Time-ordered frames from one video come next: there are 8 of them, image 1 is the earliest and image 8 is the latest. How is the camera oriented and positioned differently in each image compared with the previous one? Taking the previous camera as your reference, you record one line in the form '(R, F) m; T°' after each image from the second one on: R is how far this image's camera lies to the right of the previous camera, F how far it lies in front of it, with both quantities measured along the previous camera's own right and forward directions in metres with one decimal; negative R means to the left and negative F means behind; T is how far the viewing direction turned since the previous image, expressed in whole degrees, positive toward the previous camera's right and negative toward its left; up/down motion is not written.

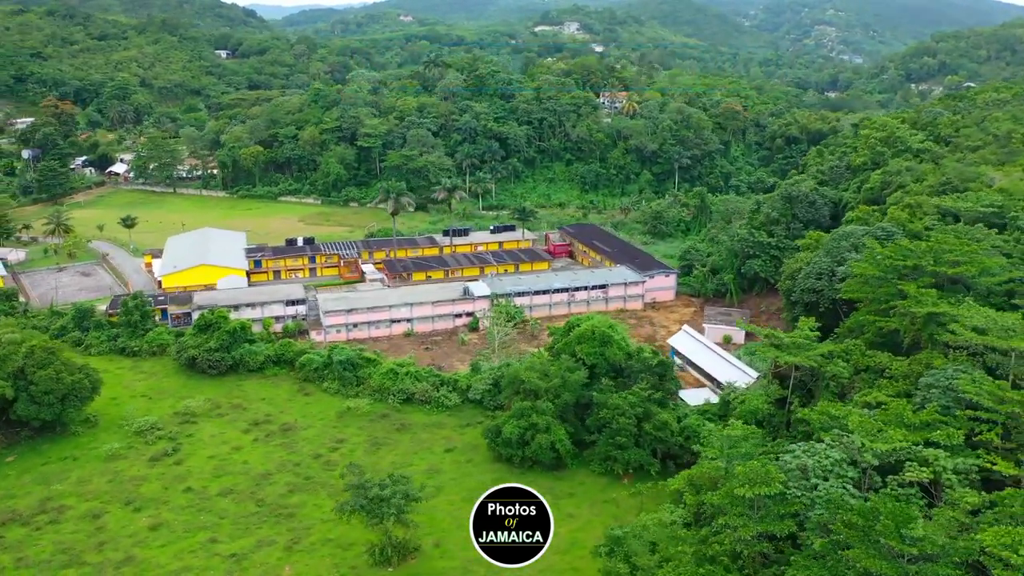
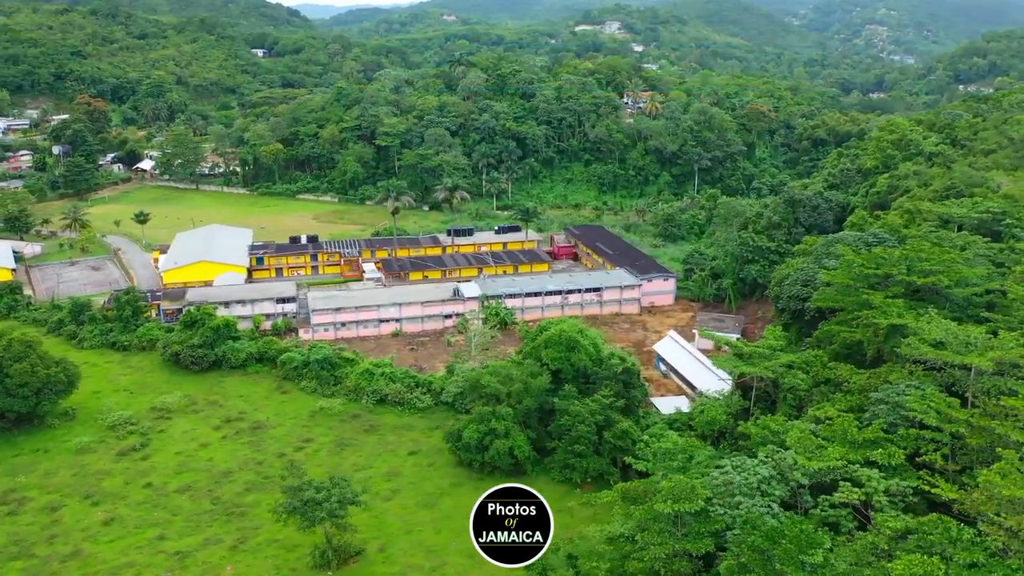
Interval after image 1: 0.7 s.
(+2.6, +0.5) m; -3°
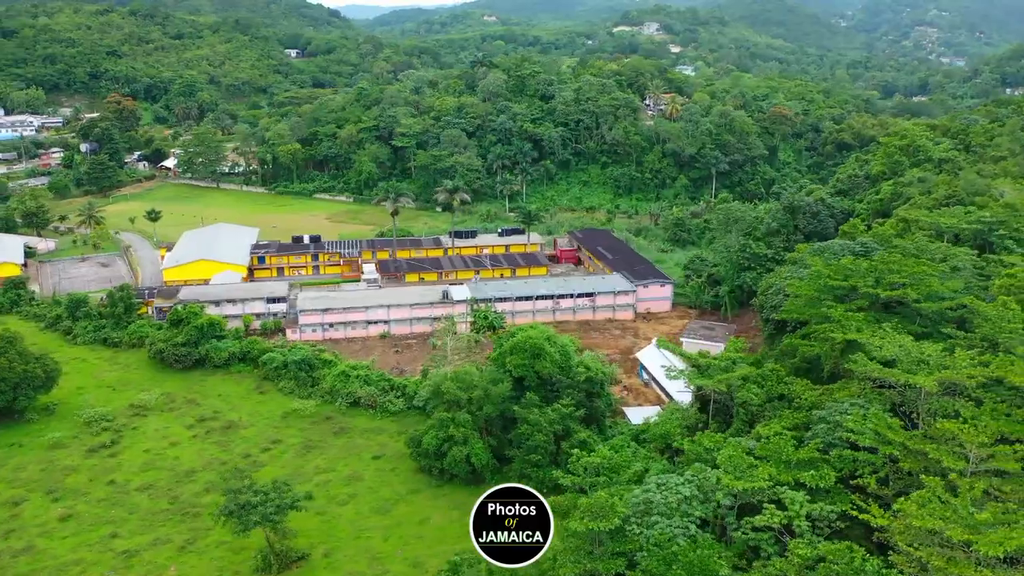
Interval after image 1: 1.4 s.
(+2.4, +0.4) m; -3°
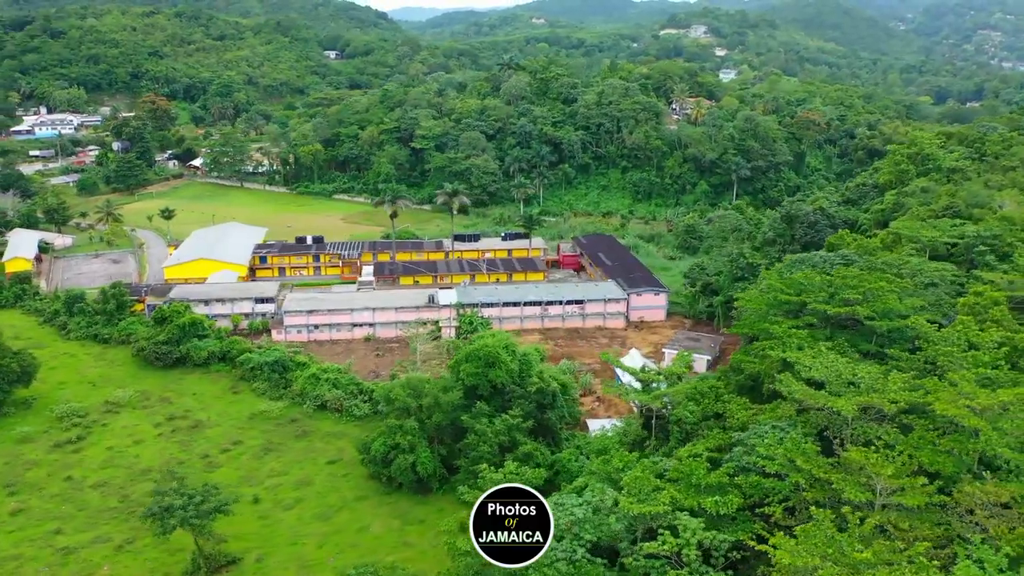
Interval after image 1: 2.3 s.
(+2.9, +0.6) m; -4°
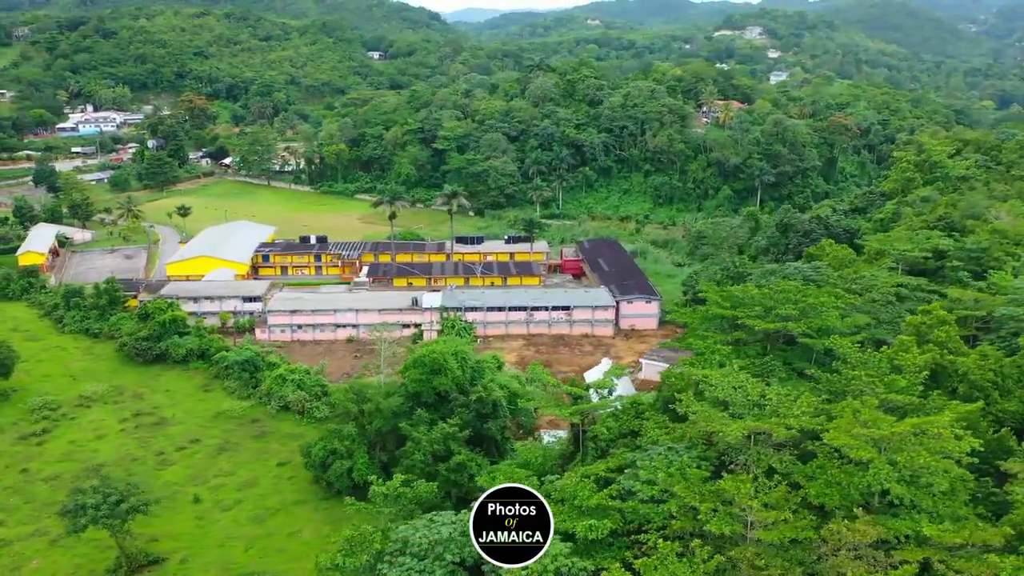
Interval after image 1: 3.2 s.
(+3.3, +0.7) m; -4°
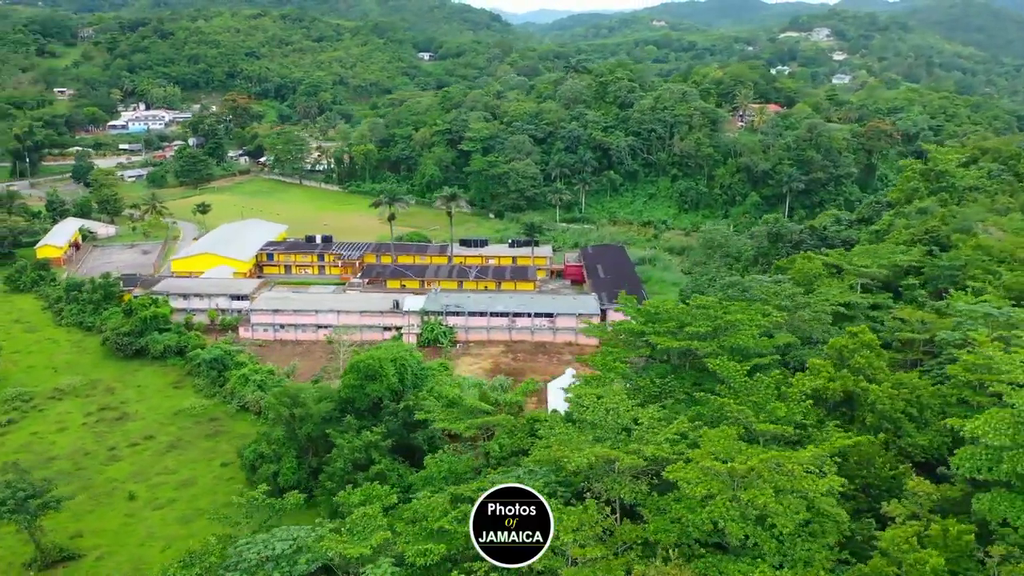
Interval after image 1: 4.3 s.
(+3.8, +0.9) m; -5°
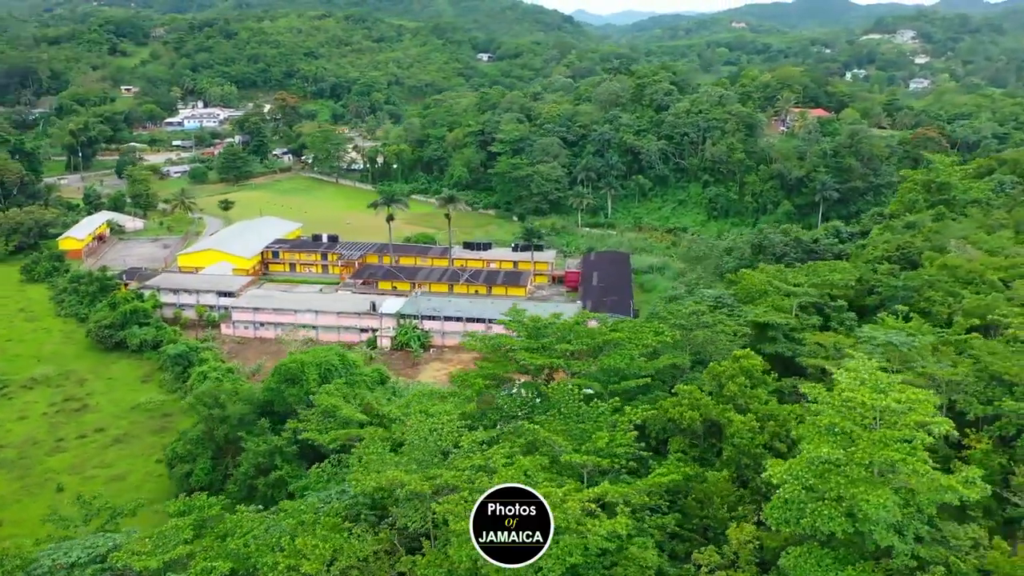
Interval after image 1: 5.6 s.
(+4.5, +1.1) m; -6°
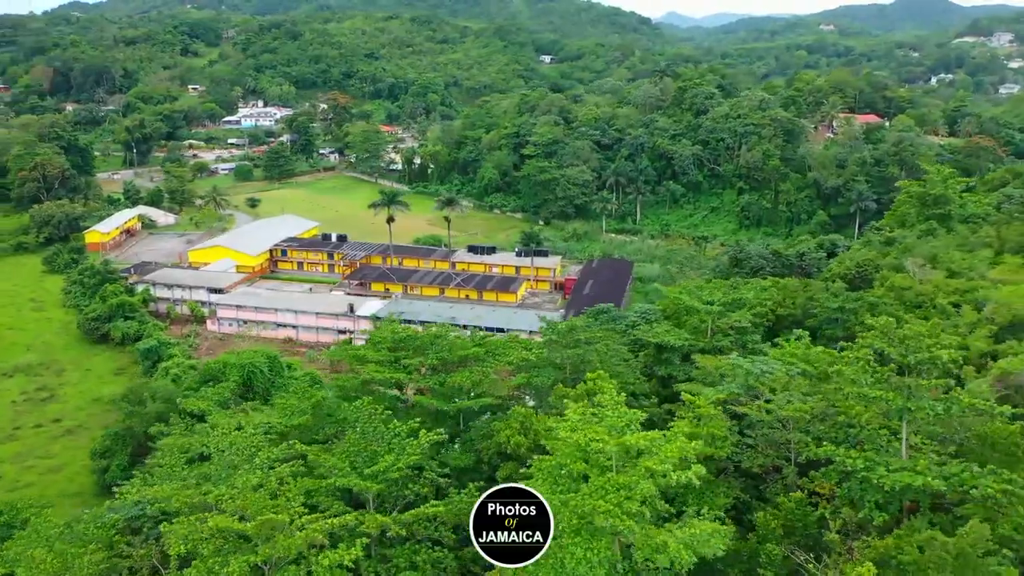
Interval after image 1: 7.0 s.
(+4.6, +1.1) m; -6°
